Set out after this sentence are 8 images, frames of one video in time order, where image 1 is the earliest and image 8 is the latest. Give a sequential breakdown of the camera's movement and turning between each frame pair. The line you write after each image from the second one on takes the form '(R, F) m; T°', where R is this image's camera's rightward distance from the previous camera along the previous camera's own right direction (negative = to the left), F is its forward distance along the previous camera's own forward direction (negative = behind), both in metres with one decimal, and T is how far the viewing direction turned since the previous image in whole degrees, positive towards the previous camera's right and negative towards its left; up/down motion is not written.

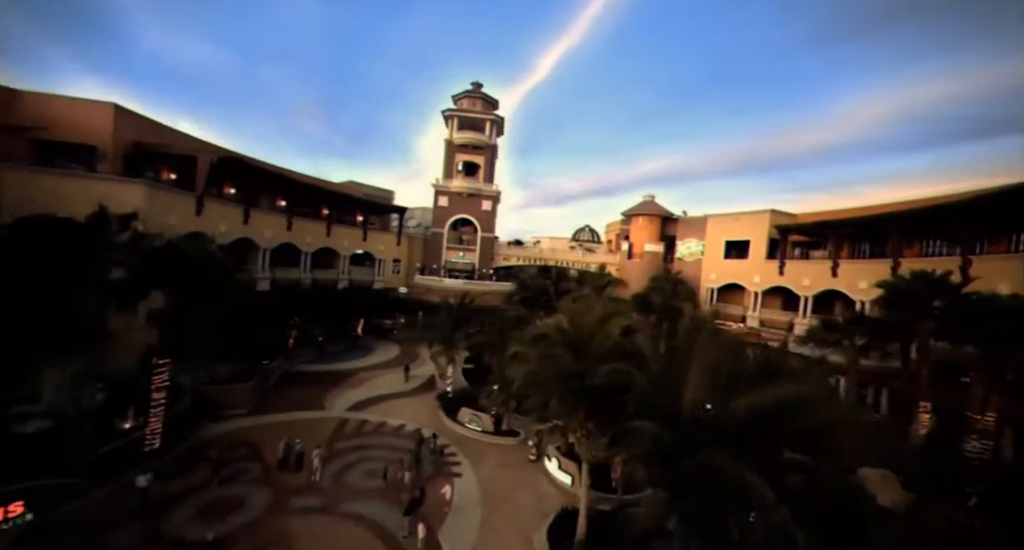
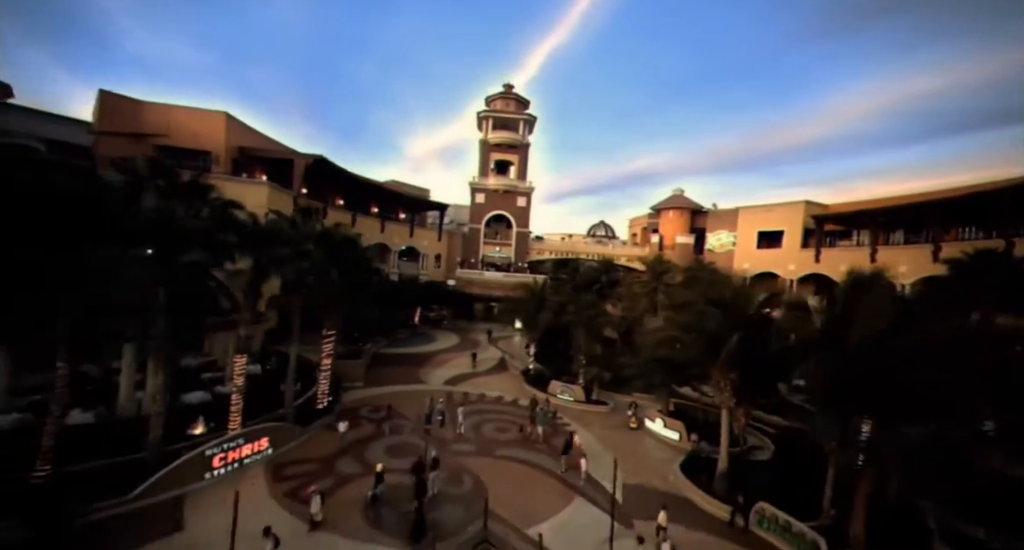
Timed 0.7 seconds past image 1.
(-6.0, -3.2) m; -1°
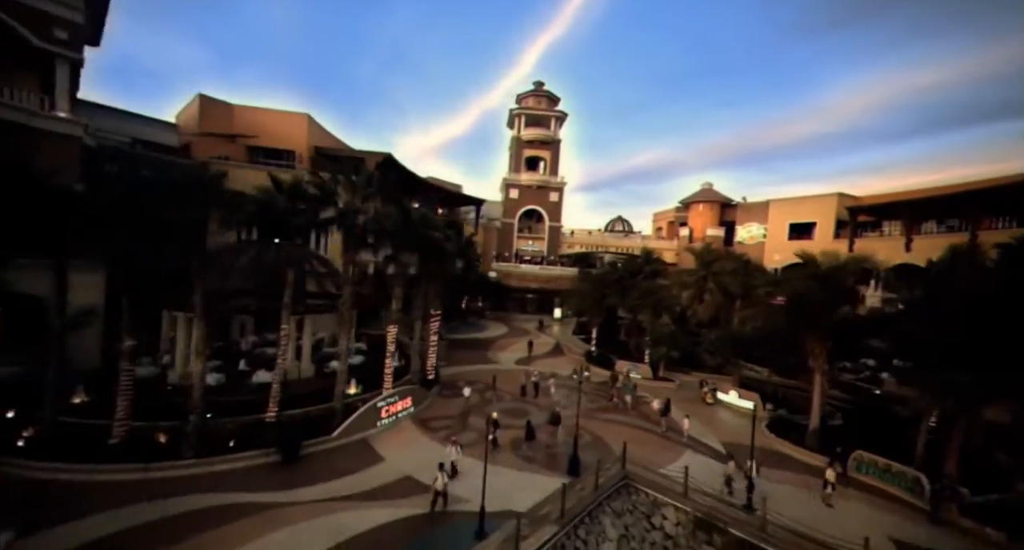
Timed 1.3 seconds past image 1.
(-5.0, -2.6) m; -1°
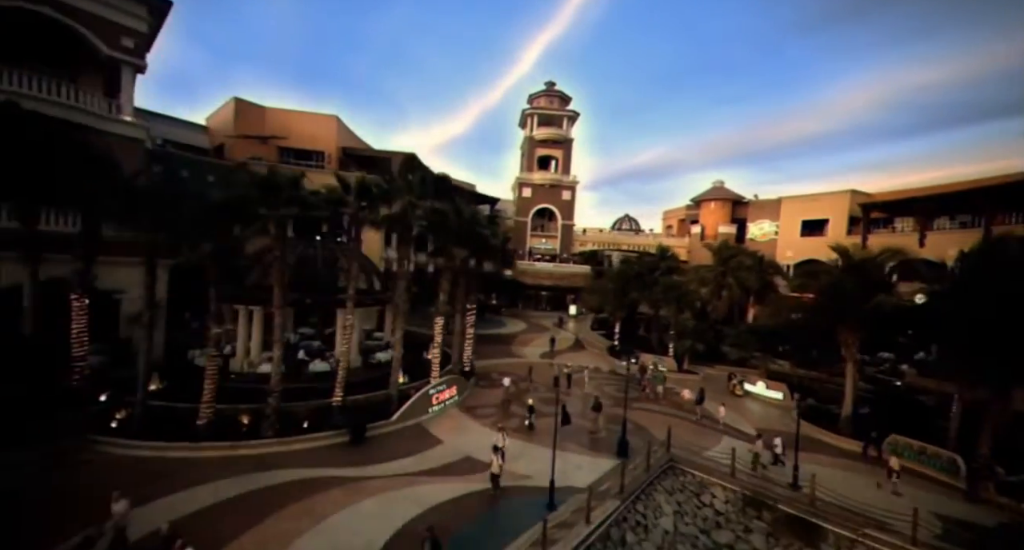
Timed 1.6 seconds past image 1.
(-1.9, -0.9) m; -1°
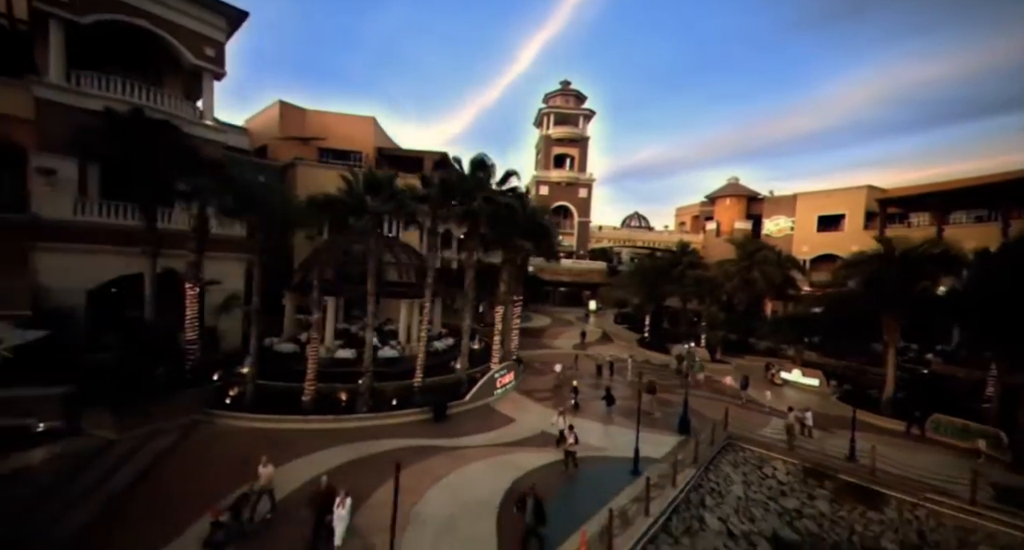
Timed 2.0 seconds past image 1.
(-2.8, -1.3) m; -1°
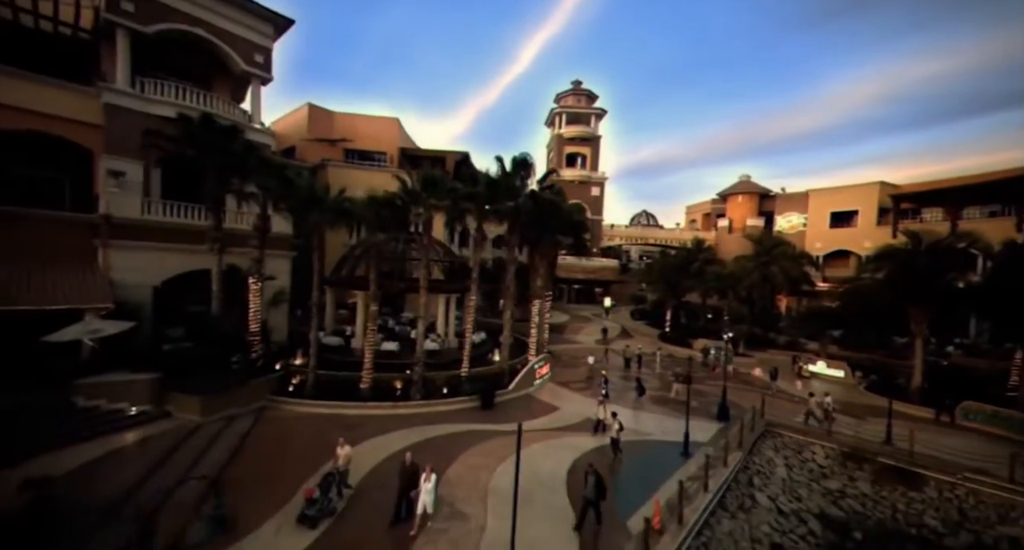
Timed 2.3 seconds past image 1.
(-1.8, -0.8) m; -1°
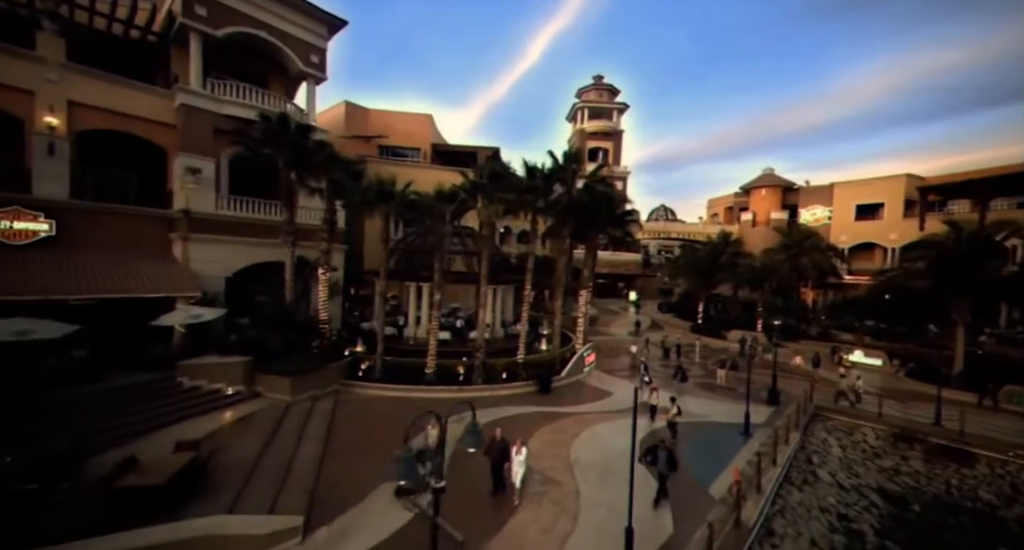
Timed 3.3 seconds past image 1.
(-2.0, -0.8) m; -2°
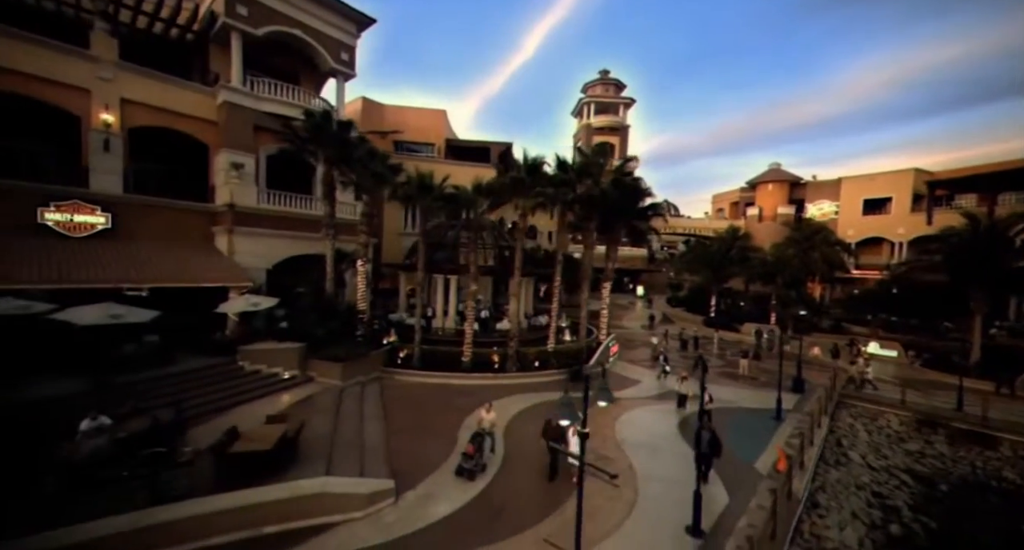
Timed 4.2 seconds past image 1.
(-1.5, -0.6) m; 0°
